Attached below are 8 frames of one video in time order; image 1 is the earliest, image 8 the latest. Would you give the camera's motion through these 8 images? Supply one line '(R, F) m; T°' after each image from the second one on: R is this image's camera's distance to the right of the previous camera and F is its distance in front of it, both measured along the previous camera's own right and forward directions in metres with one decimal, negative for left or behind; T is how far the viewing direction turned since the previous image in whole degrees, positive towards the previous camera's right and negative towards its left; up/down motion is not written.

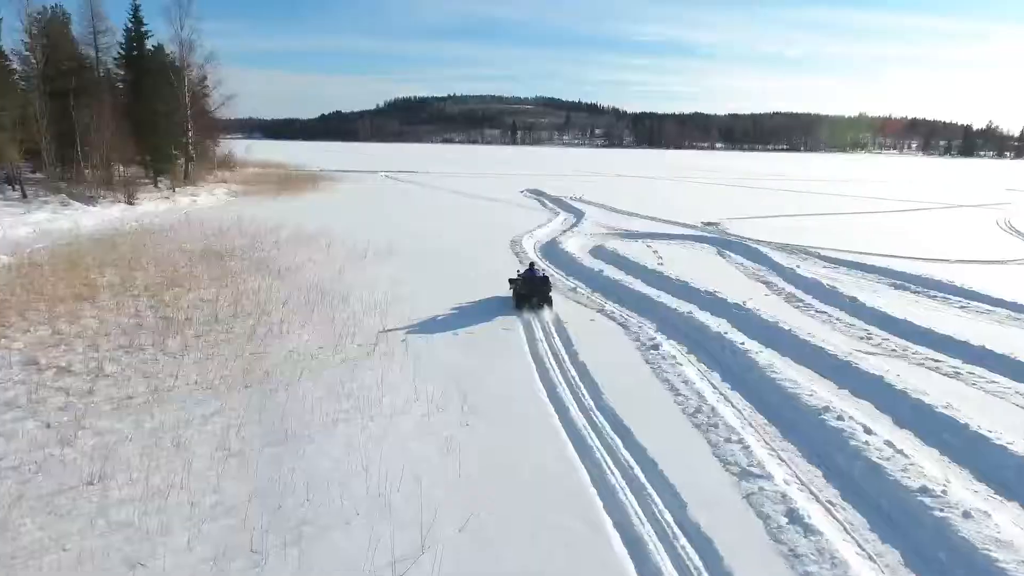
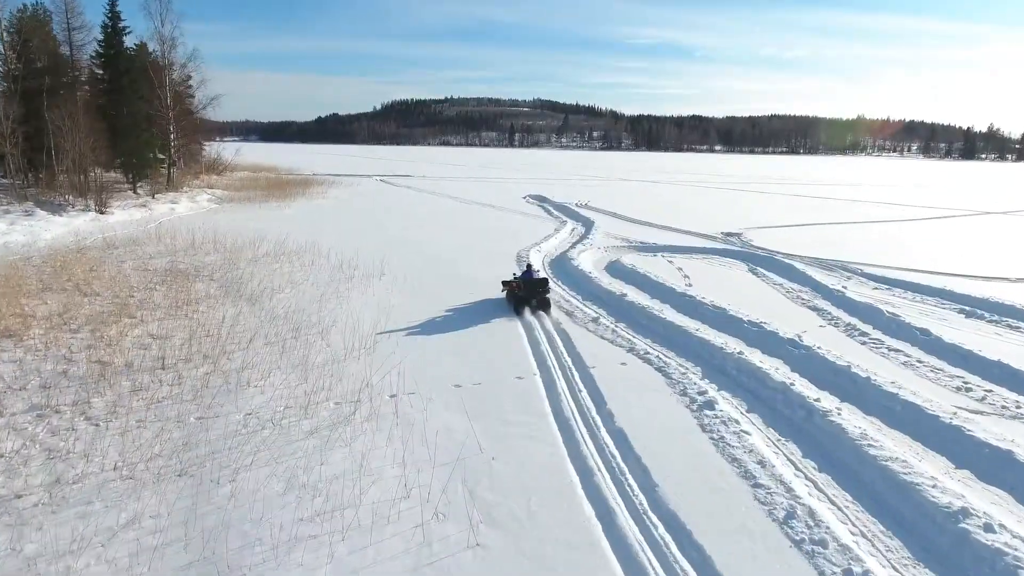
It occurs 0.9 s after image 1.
(-0.2, +1.8) m; 0°
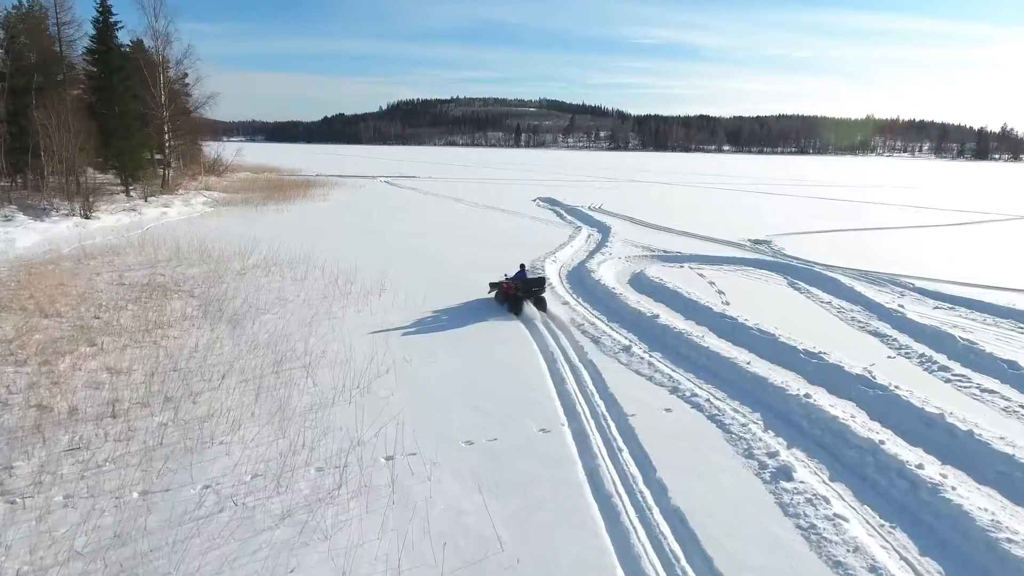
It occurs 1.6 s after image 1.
(-0.2, +1.4) m; 0°
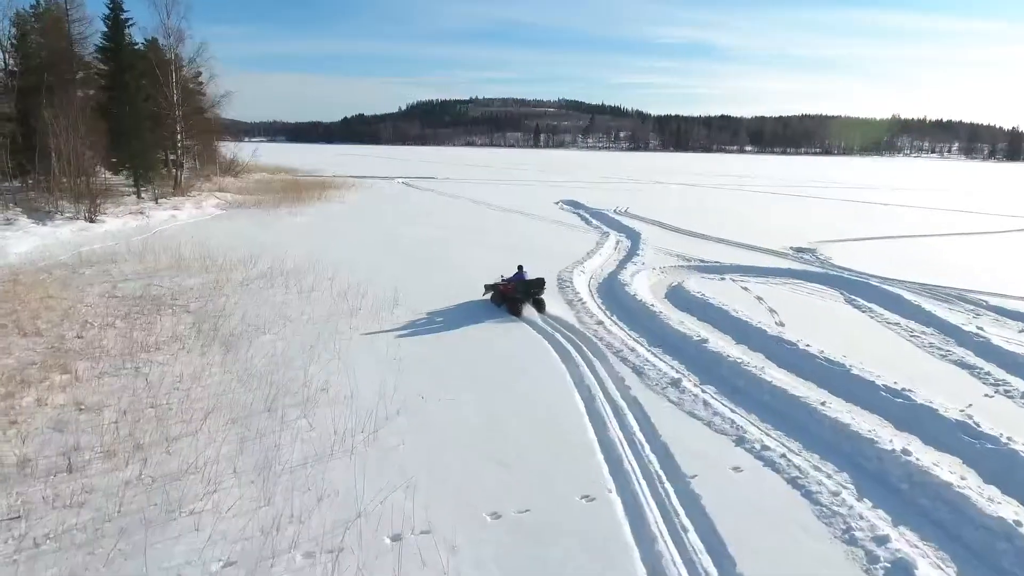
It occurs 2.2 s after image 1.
(-0.2, +1.2) m; -2°
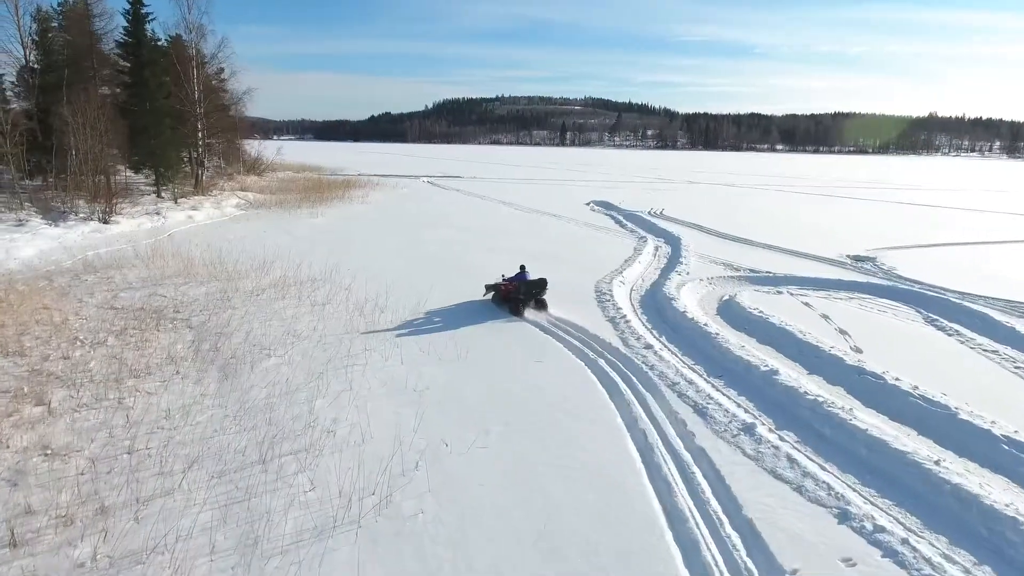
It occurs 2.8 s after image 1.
(-0.2, +1.2) m; -2°
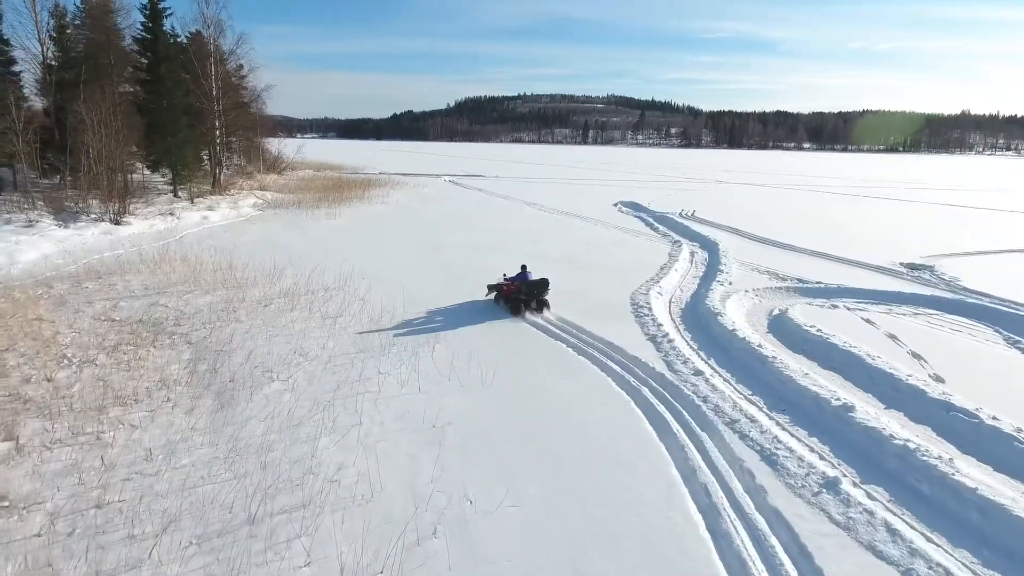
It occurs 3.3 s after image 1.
(-0.1, +0.9) m; -2°
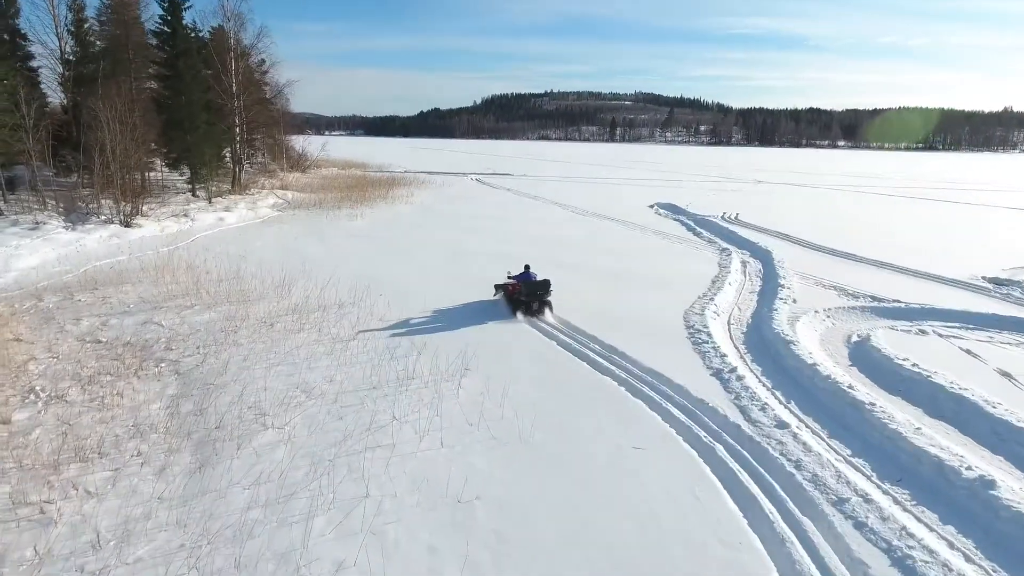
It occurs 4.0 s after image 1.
(-0.2, +1.3) m; -2°
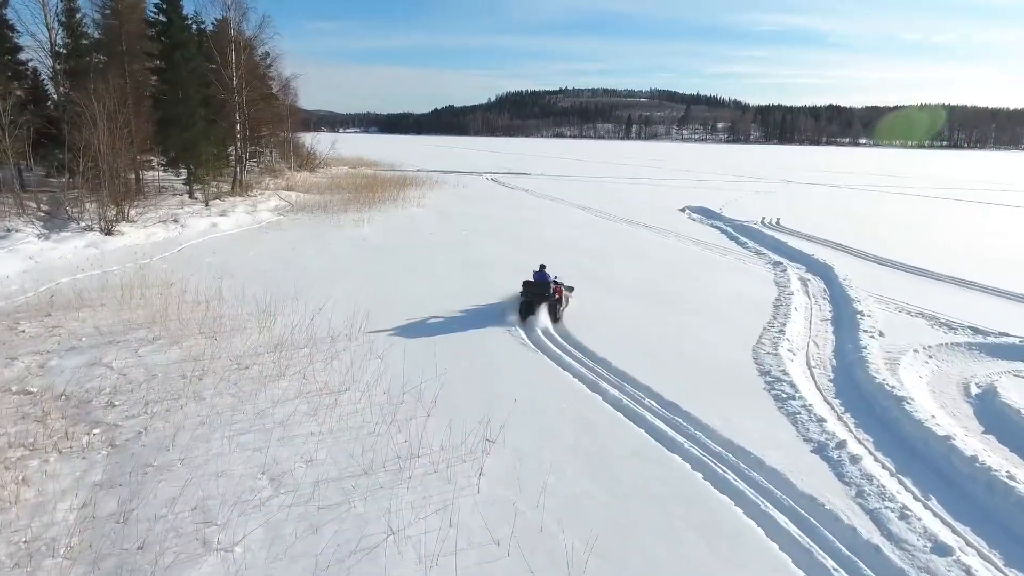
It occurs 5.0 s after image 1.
(-0.2, +1.8) m; -1°
